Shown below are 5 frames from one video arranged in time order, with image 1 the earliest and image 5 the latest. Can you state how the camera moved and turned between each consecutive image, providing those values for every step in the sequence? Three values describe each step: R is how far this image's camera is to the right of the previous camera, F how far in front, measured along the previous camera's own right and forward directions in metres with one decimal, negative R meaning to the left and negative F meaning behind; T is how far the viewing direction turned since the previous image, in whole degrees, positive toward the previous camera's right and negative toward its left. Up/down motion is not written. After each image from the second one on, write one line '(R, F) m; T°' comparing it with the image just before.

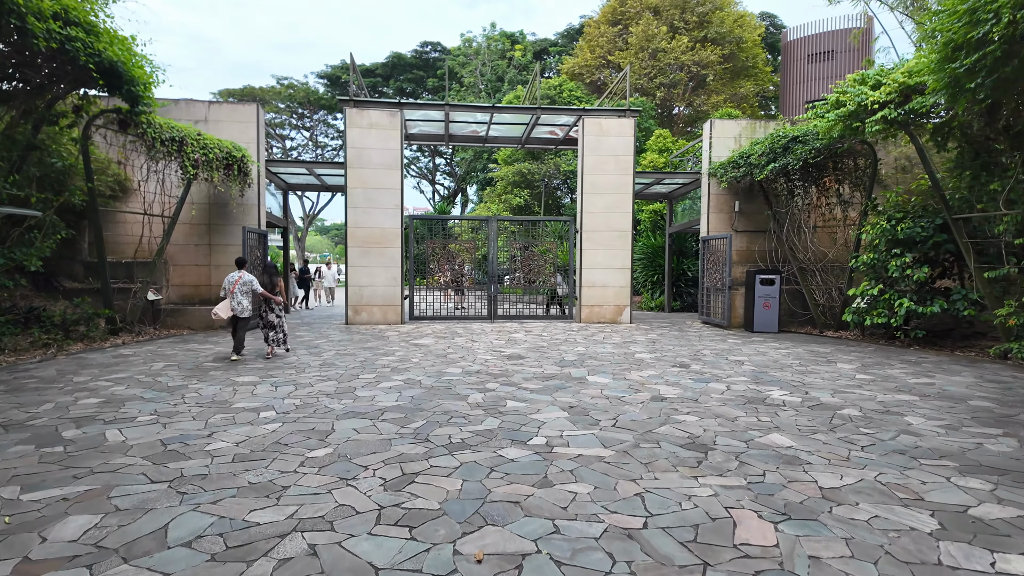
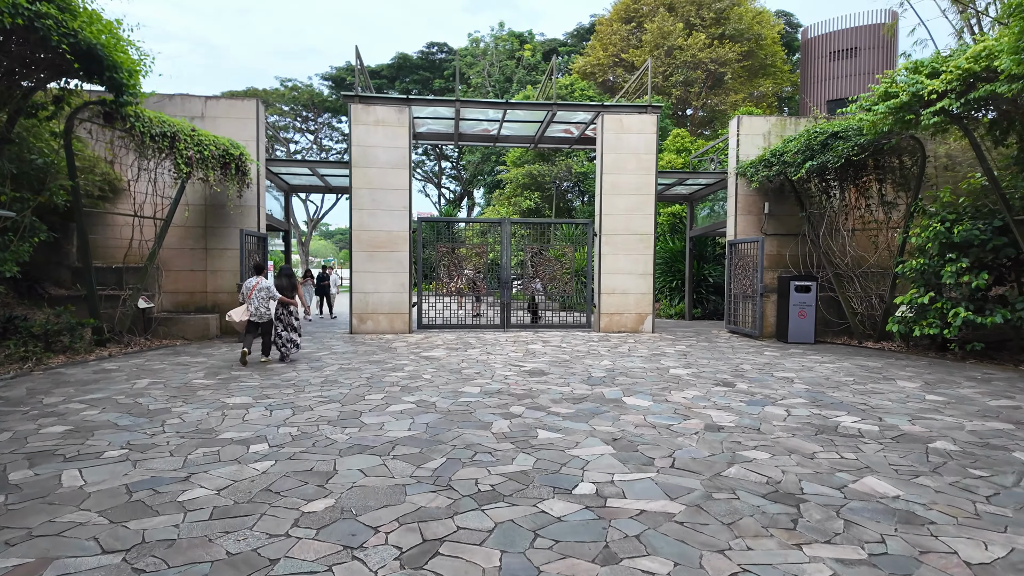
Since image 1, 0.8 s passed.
(-0.2, +0.7) m; 0°
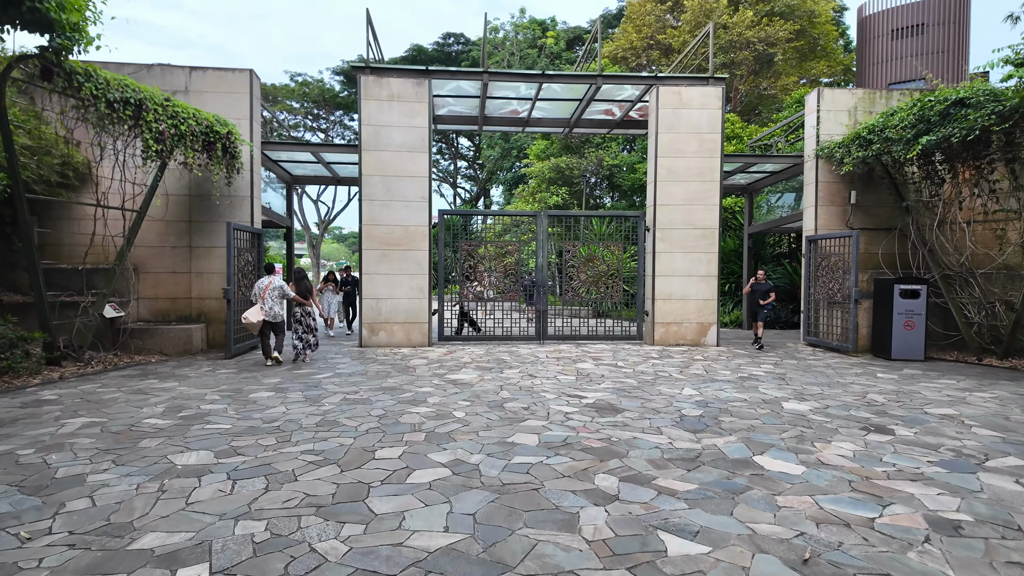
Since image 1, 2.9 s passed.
(-0.4, +1.8) m; -1°
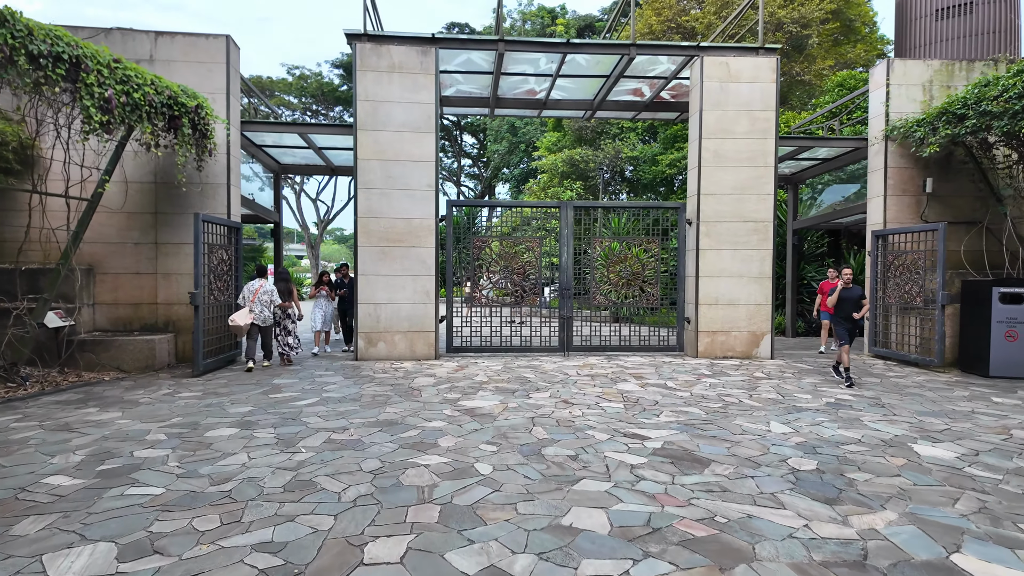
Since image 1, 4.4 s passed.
(-0.3, +1.4) m; 0°
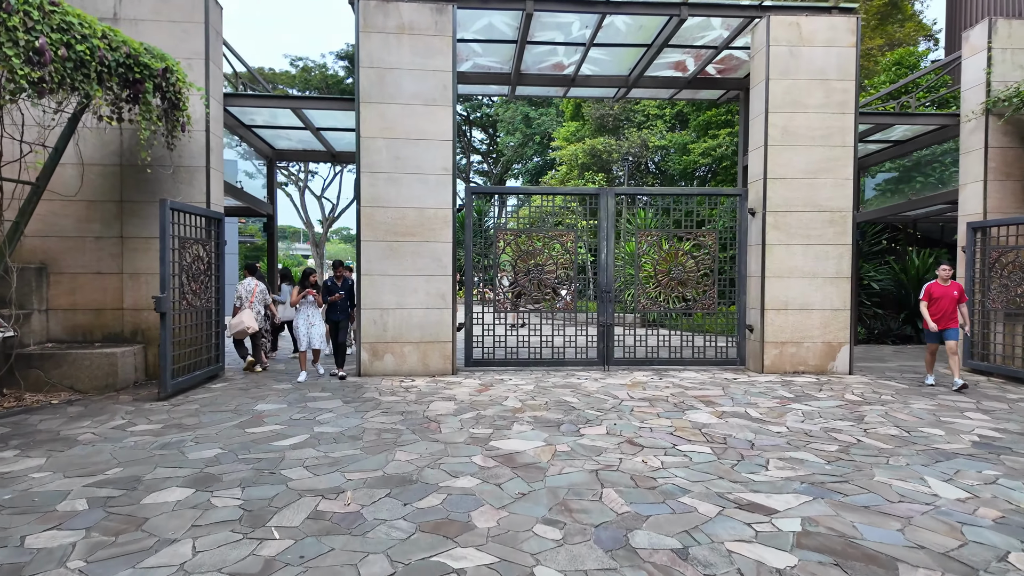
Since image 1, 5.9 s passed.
(-0.3, +1.3) m; -1°
